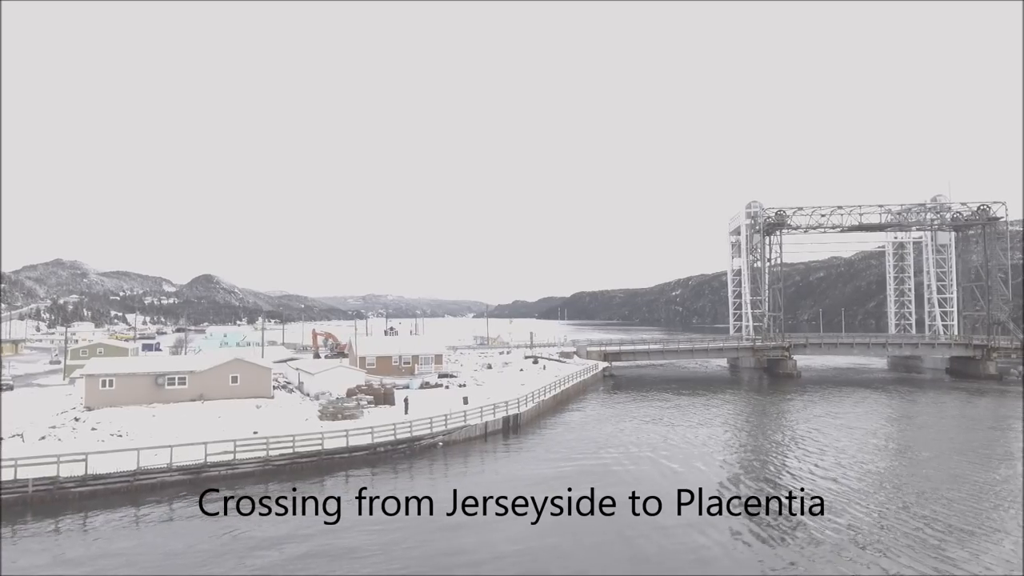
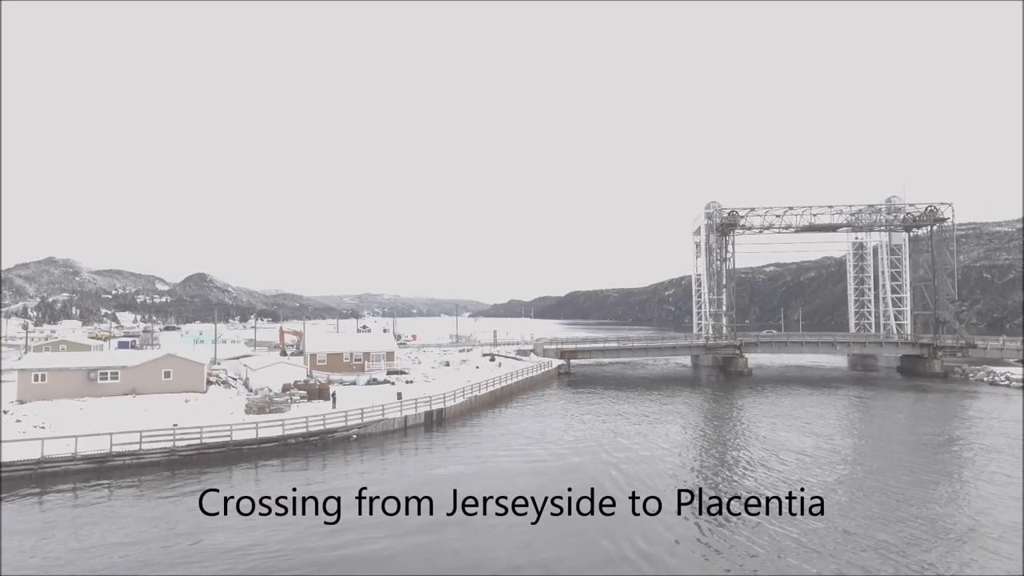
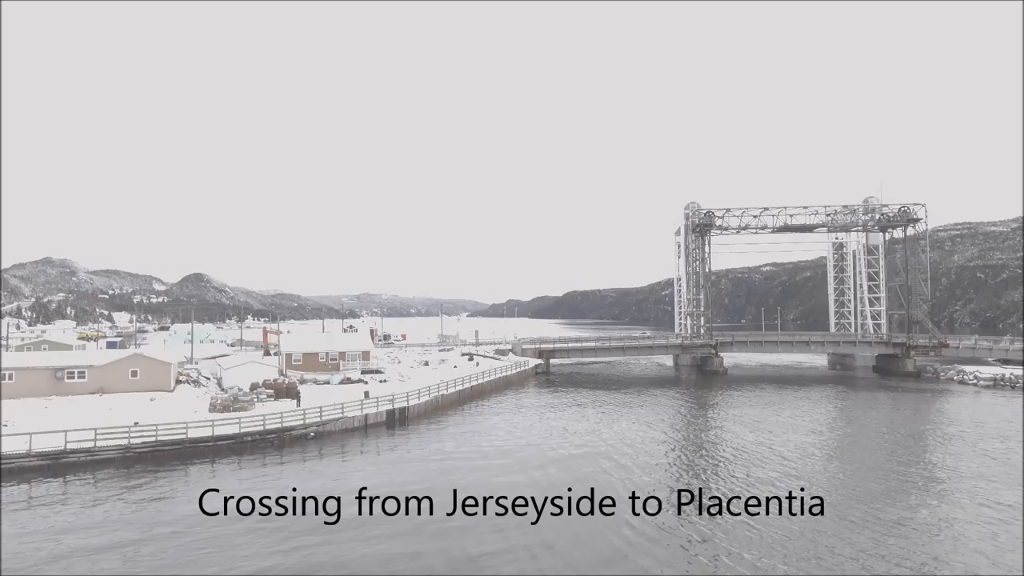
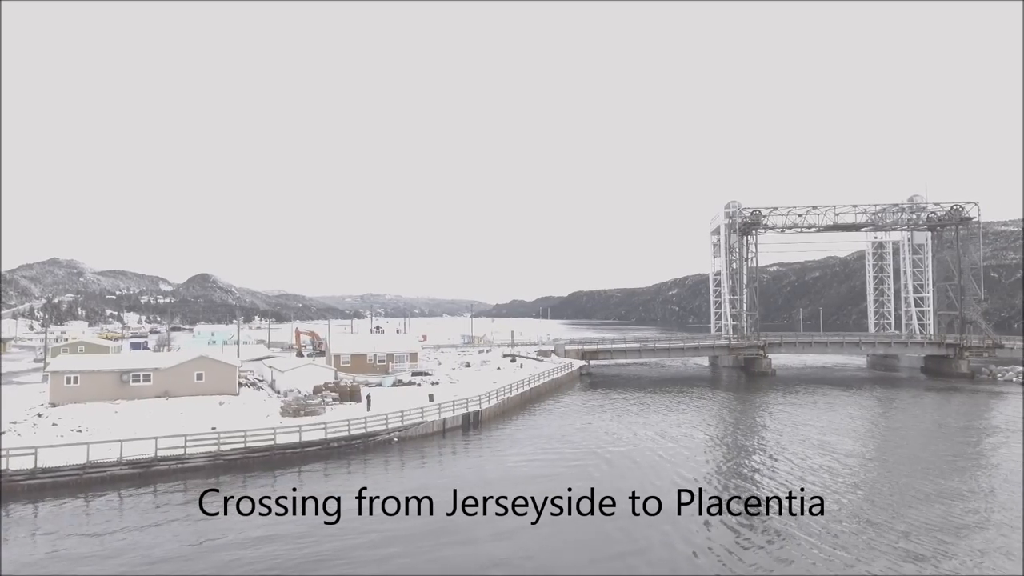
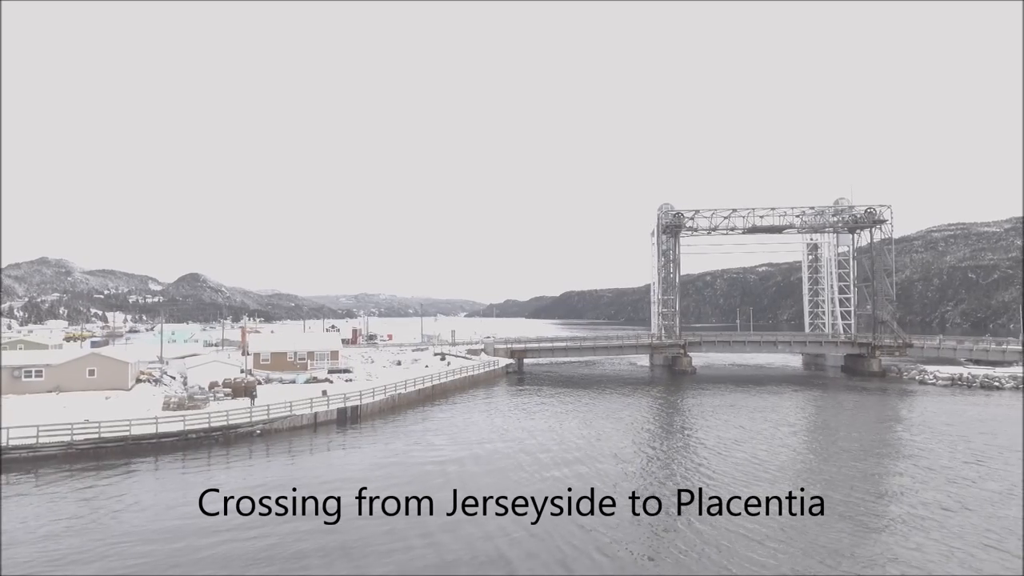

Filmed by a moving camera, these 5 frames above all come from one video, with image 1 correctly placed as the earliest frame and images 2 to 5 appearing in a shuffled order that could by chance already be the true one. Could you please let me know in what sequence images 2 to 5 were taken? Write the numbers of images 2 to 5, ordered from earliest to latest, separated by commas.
4, 2, 3, 5
